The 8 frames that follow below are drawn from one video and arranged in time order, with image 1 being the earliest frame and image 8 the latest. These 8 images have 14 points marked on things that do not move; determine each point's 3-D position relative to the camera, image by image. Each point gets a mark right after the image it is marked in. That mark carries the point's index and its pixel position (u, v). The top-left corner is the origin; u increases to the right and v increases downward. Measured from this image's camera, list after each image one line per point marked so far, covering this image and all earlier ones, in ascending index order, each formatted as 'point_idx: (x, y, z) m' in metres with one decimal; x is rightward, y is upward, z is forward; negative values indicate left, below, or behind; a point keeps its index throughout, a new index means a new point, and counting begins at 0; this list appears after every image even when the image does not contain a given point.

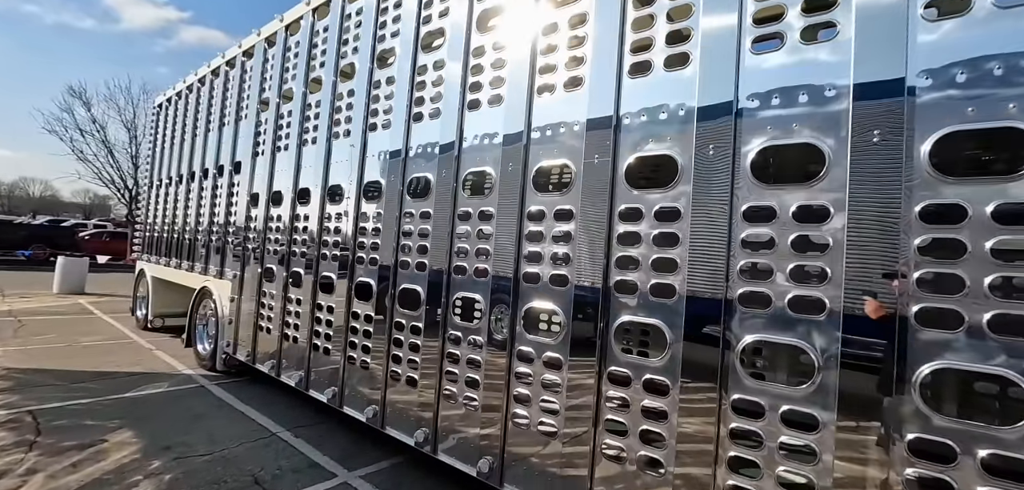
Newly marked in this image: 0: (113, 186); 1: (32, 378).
0: (-13.5, +1.9, +15.5) m
1: (-4.4, -1.2, +4.1) m
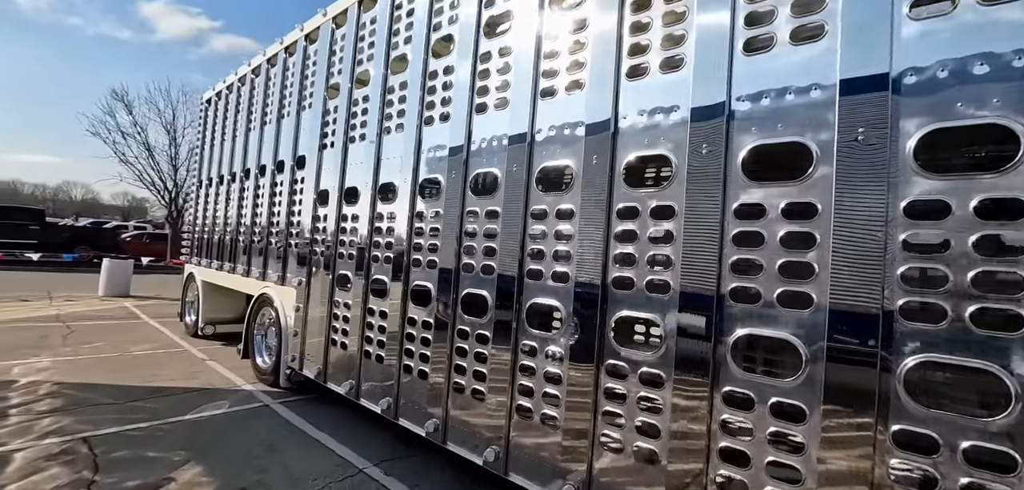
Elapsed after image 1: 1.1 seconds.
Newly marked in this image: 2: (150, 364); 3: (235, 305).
0: (-12.1, +1.9, +15.5) m
1: (-3.5, -1.2, +3.7) m
2: (-3.8, -1.2, +4.7) m
3: (-3.8, -0.8, +6.1) m
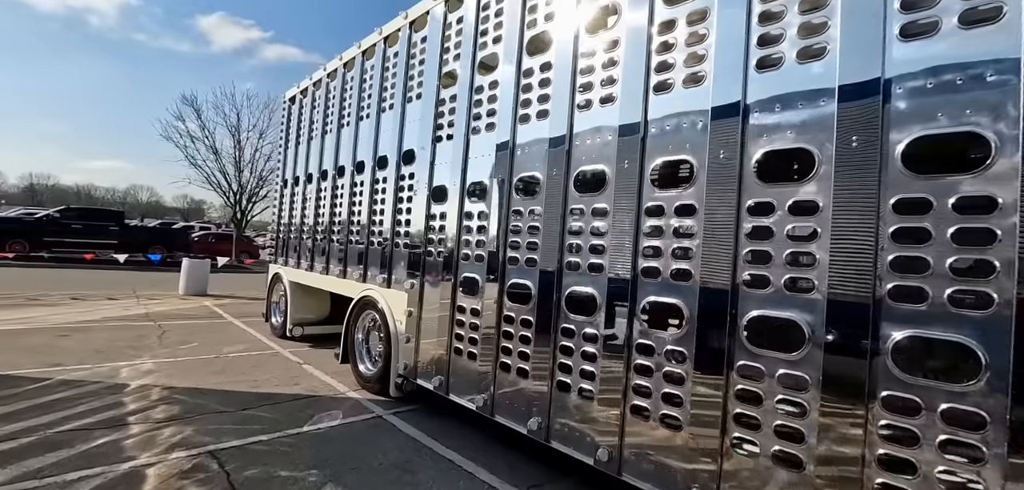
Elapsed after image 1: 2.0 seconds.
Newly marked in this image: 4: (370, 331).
0: (-10.2, +1.9, +15.9) m
1: (-2.5, -1.2, +3.6) m
2: (-2.7, -1.2, +4.6) m
3: (-2.5, -0.8, +6.0) m
4: (-1.3, -0.8, +4.3) m
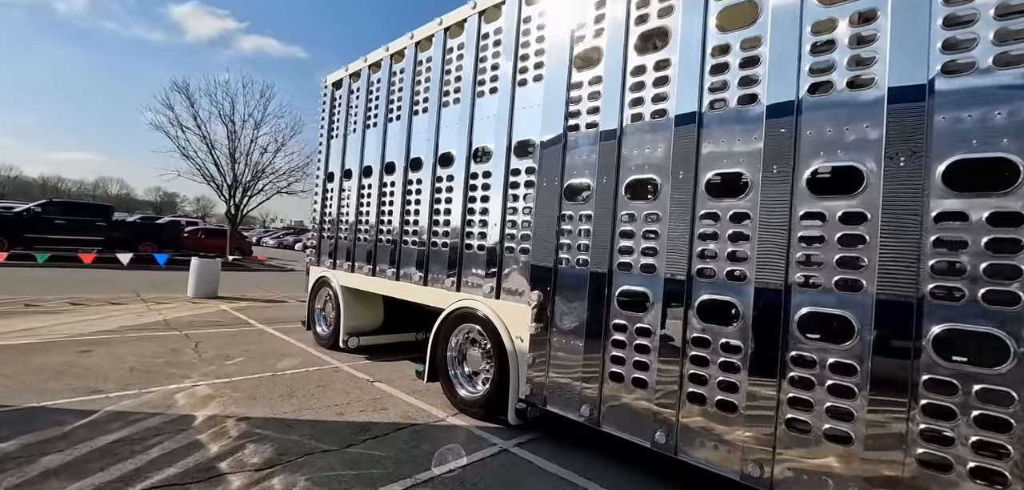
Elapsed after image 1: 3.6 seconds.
0: (-9.8, +2.0, +14.9) m
1: (-1.5, -1.3, +3.0) m
2: (-1.7, -1.3, +4.0) m
3: (-1.7, -0.8, +5.4) m
4: (-0.3, -0.9, +3.8) m
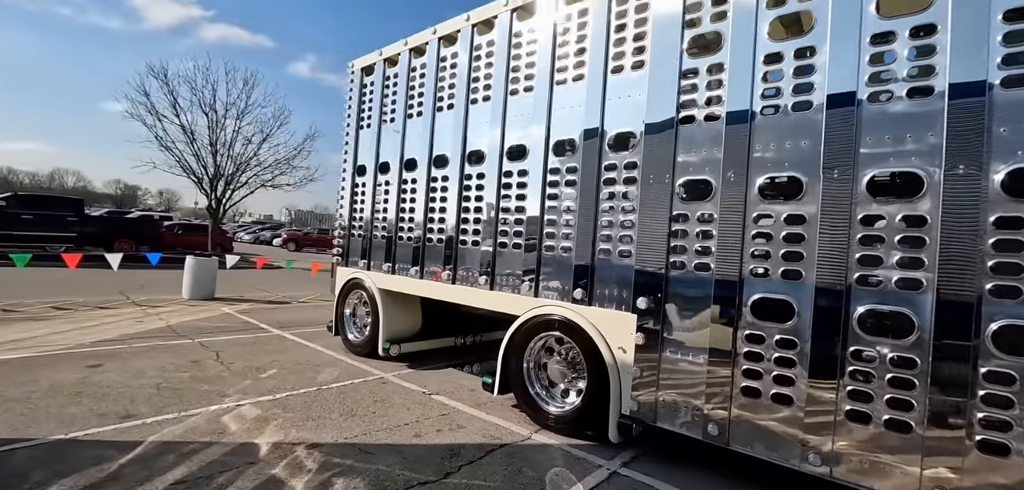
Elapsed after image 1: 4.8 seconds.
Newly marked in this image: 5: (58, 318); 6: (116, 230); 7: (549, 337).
0: (-9.8, +2.1, +13.9) m
1: (-0.8, -1.3, +2.6) m
2: (-1.1, -1.3, +3.7) m
3: (-1.1, -0.8, +5.0) m
4: (+0.3, -0.9, +3.5) m
5: (-5.8, -0.9, +5.8) m
6: (-13.9, +0.5, +15.9) m
7: (+0.3, -0.7, +3.5) m
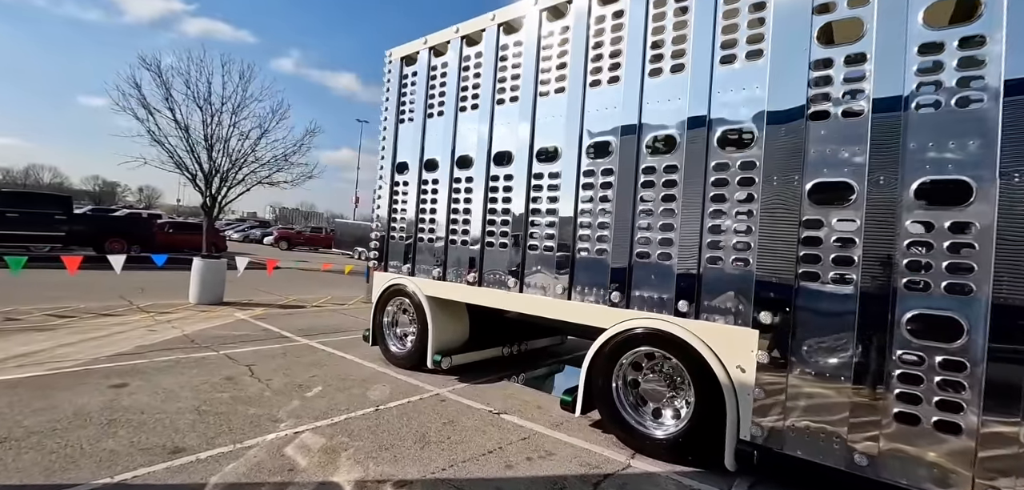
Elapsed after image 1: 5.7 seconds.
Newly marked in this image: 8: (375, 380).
0: (-9.5, +2.1, +13.3) m
1: (-0.1, -1.4, +2.3) m
2: (-0.5, -1.3, +3.3) m
3: (-0.5, -0.8, +4.7) m
4: (+0.9, -0.9, +3.2) m
5: (-5.3, -1.0, +5.3) m
6: (-13.7, +0.5, +15.1) m
7: (+0.9, -0.8, +3.2) m
8: (-1.3, -1.3, +4.2) m
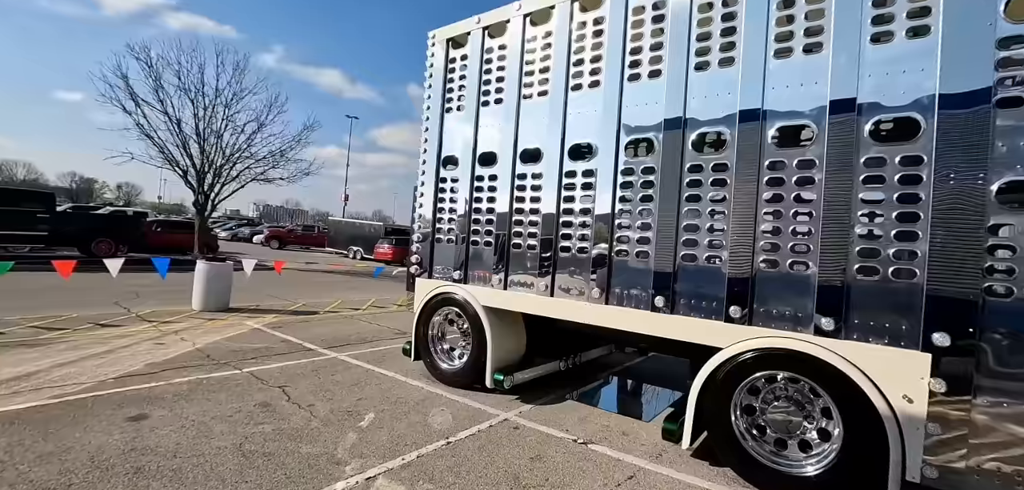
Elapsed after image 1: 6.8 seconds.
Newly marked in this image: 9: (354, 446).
0: (-9.2, +2.1, +12.5) m
1: (+0.5, -1.4, +1.8) m
2: (+0.2, -1.4, +2.8) m
3: (0.0, -0.9, +4.2) m
4: (+1.6, -1.0, +2.8) m
5: (-4.7, -1.0, +4.7) m
6: (-13.4, +0.5, +14.2) m
7: (+1.5, -0.8, +2.8) m
8: (-0.7, -1.3, +3.7) m
9: (-1.0, -1.3, +2.9) m
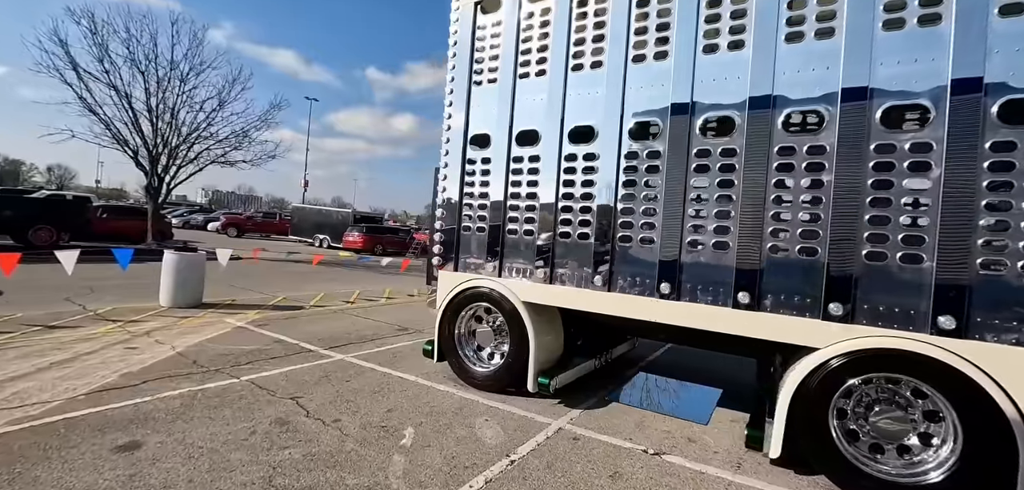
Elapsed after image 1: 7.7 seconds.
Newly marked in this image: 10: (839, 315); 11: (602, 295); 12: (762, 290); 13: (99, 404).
0: (-9.6, +2.4, +11.3) m
1: (+1.0, -1.4, +1.5) m
2: (+0.6, -1.3, +2.5) m
3: (+0.4, -0.8, +3.8) m
4: (+2.0, -0.9, +2.6) m
5: (-4.4, -0.9, +3.9) m
6: (-13.9, +0.9, +12.6) m
7: (+2.0, -0.7, +2.5) m
8: (-0.3, -1.2, +3.3) m
9: (-0.6, -1.2, +2.5) m
10: (+1.8, -0.4, +2.6) m
11: (+0.6, -0.4, +3.3) m
12: (+1.5, -0.3, +2.8) m
13: (-2.8, -1.1, +3.1) m
